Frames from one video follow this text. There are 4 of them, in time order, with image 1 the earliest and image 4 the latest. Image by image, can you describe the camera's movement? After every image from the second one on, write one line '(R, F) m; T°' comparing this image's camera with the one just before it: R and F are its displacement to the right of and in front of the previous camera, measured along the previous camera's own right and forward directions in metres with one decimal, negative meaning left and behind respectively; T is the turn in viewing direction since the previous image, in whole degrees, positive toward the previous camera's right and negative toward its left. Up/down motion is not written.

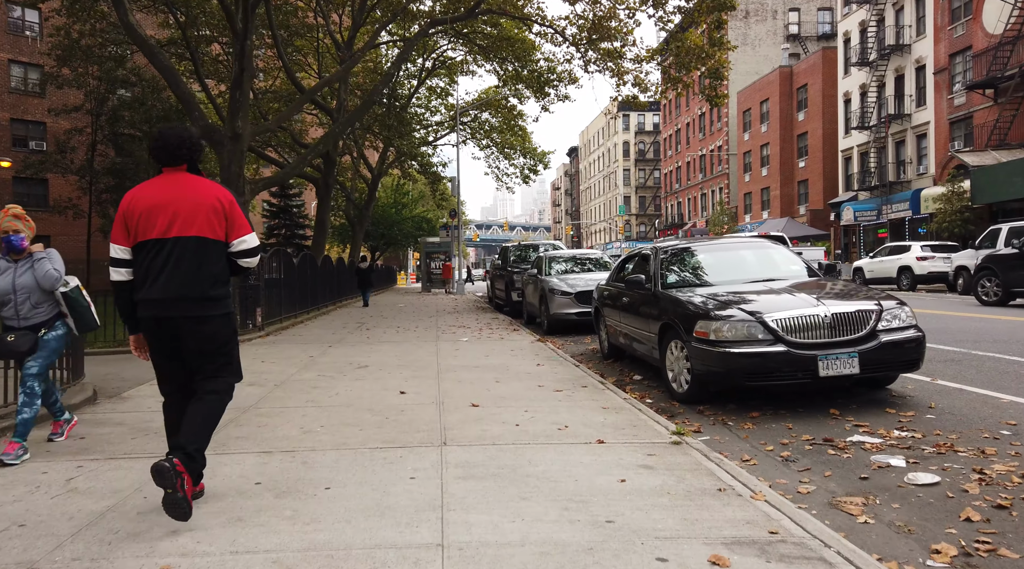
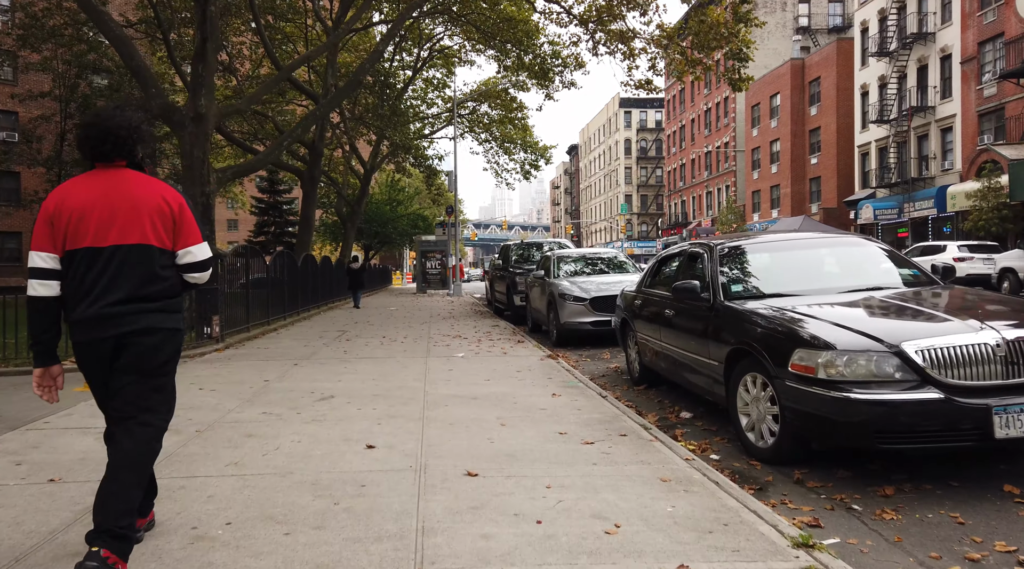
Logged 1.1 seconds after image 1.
(-0.1, +2.0) m; 0°
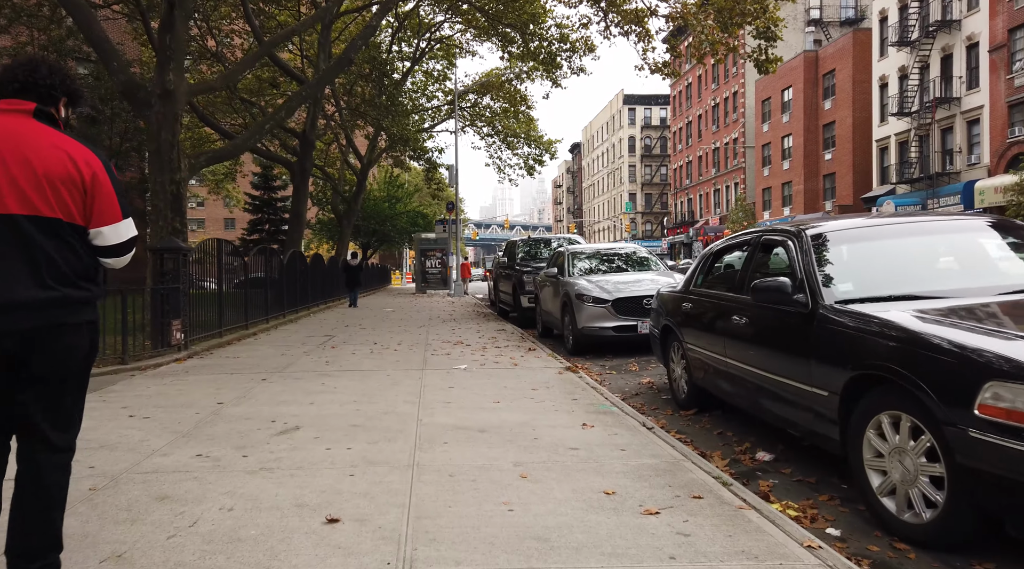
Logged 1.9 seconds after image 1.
(-0.1, +1.5) m; 0°
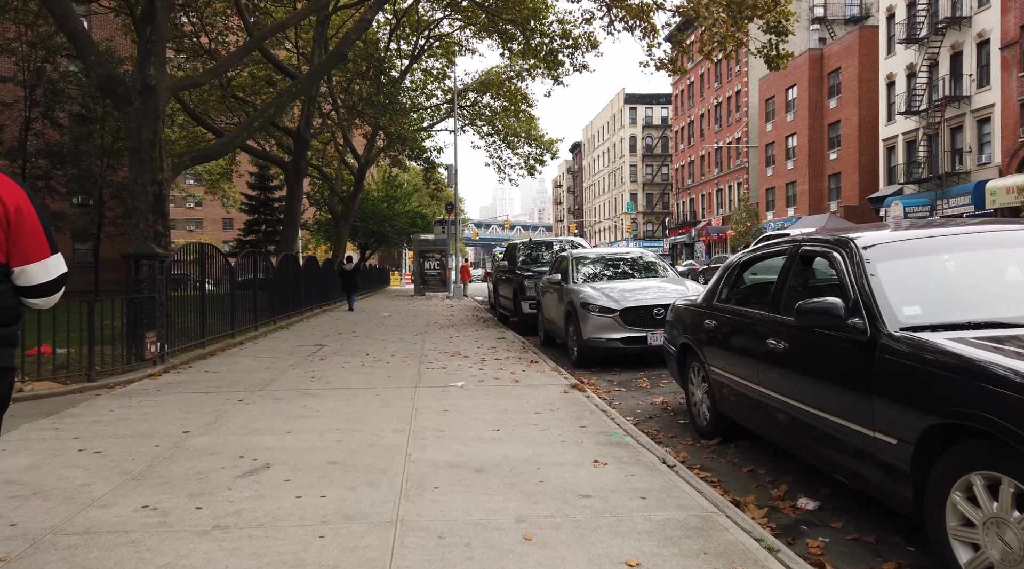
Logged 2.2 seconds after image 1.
(0.0, +0.7) m; 0°
